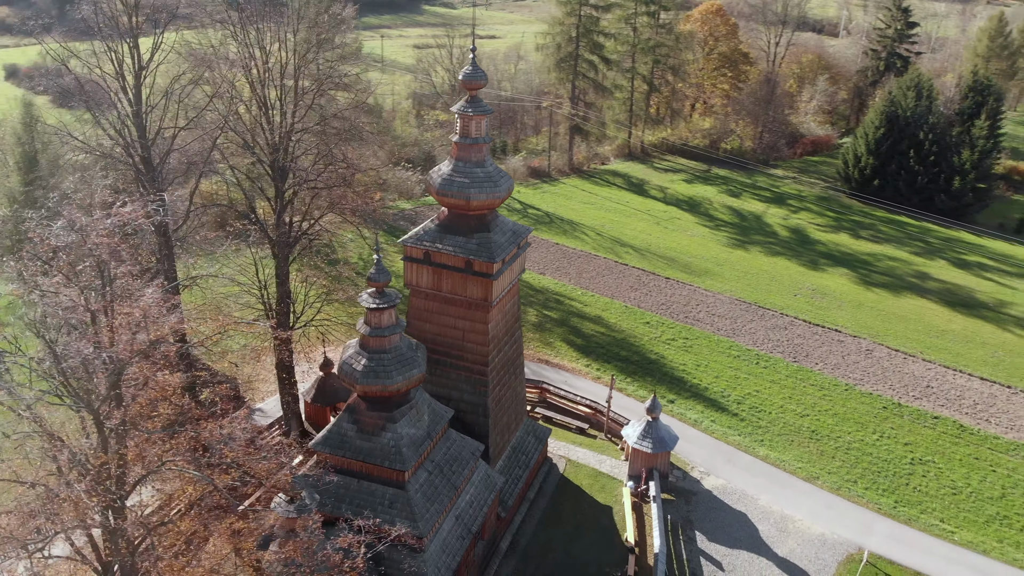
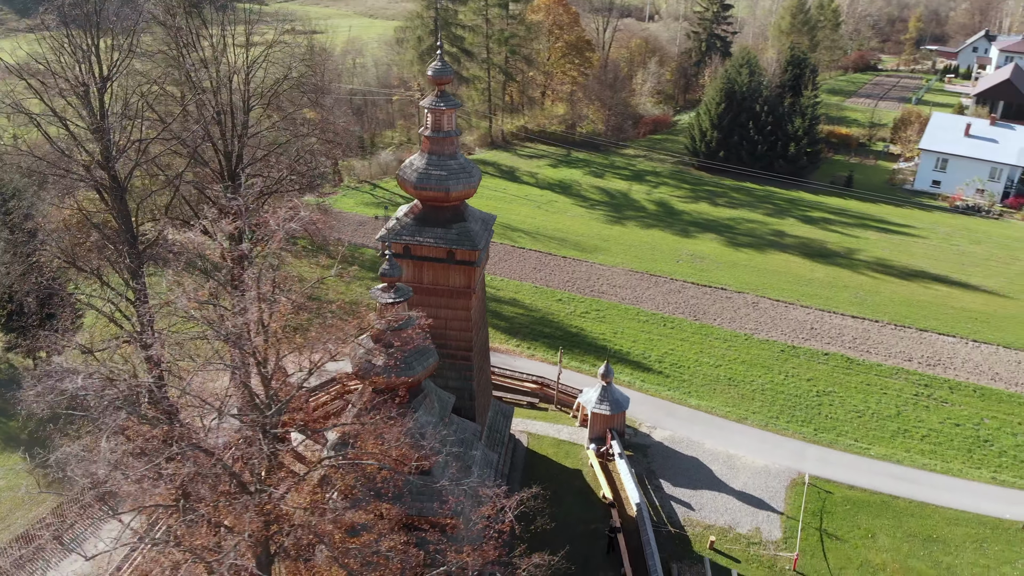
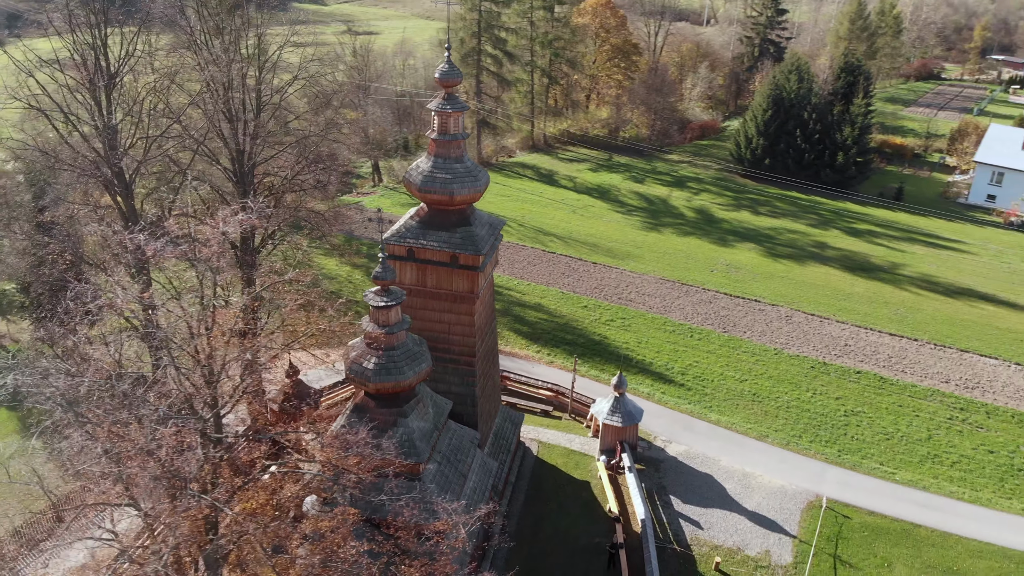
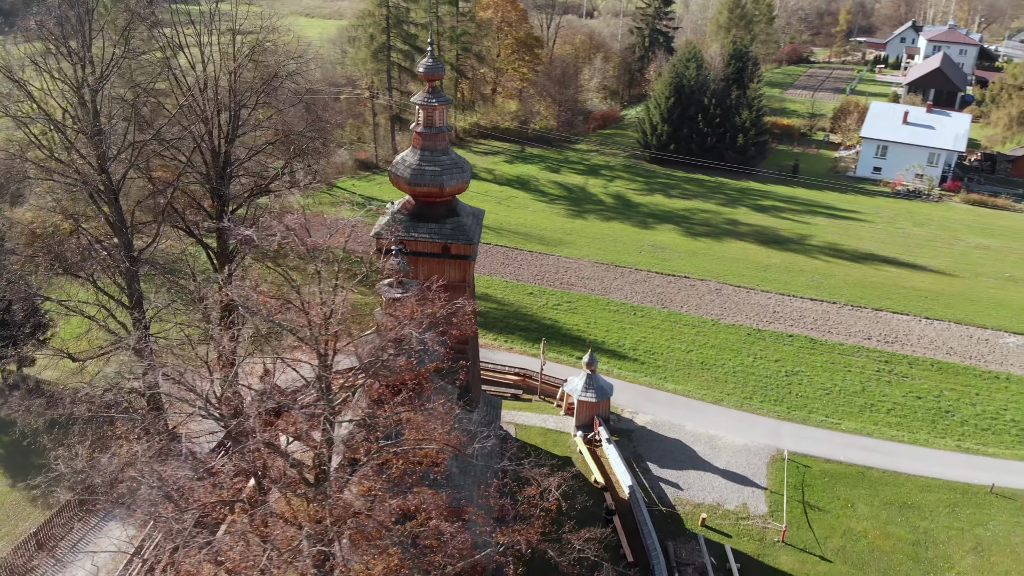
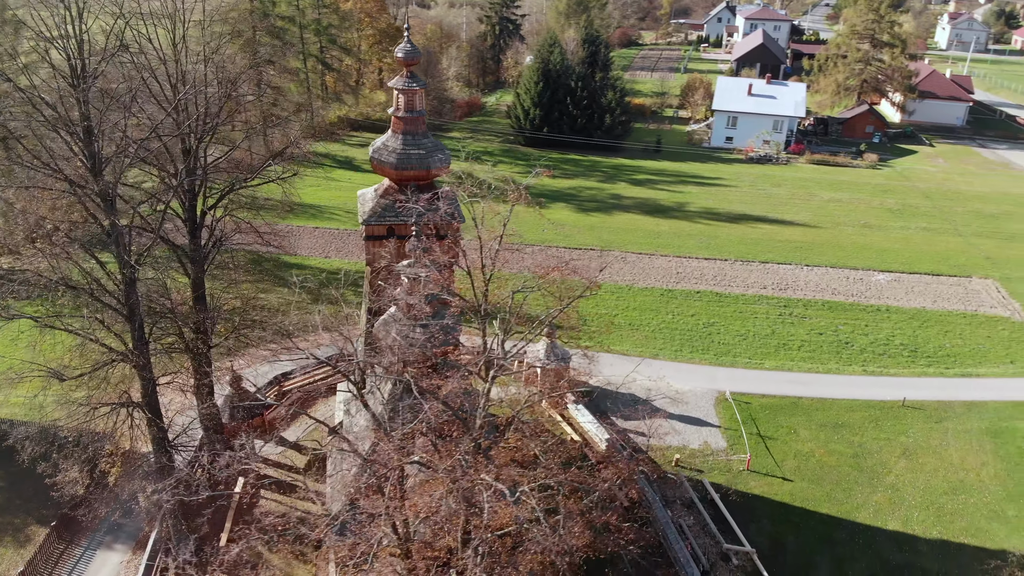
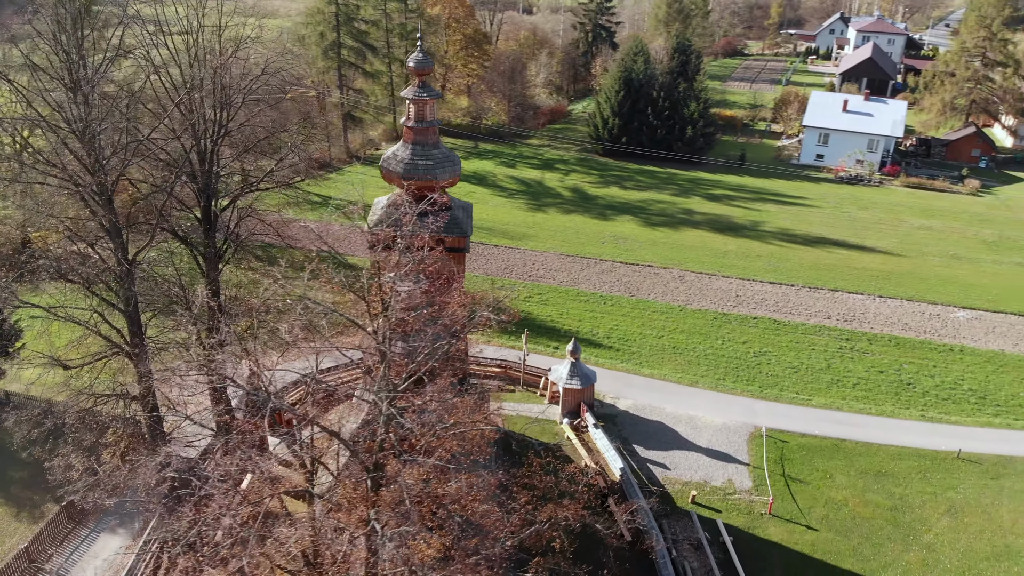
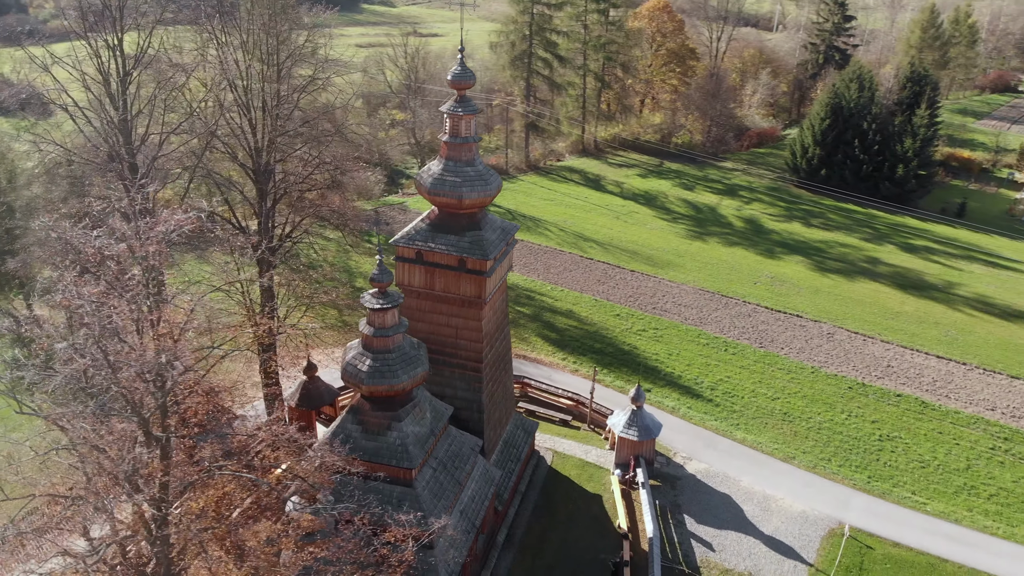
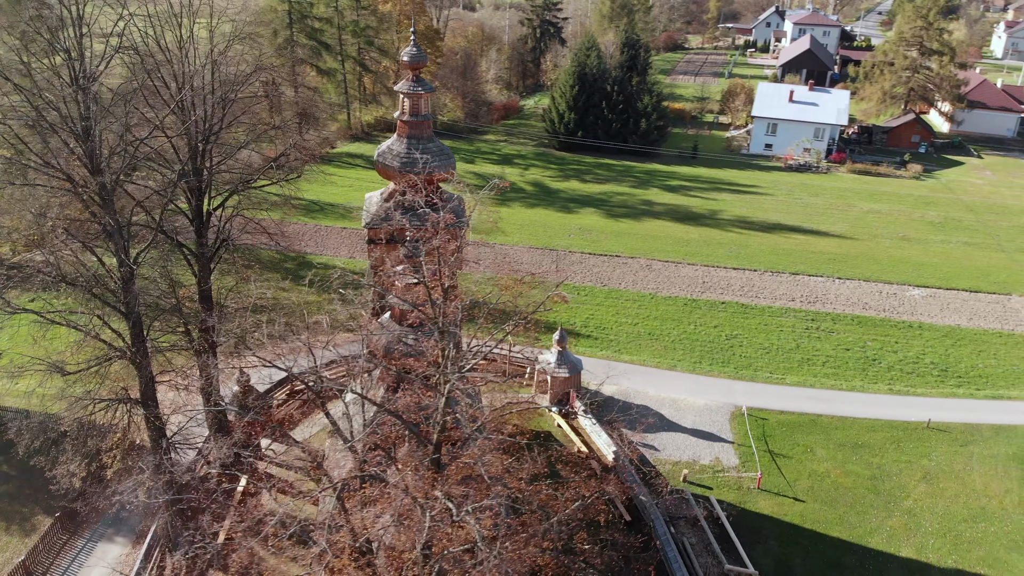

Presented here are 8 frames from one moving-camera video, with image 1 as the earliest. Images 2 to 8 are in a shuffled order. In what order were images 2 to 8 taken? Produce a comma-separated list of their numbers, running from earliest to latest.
7, 3, 2, 4, 6, 8, 5
